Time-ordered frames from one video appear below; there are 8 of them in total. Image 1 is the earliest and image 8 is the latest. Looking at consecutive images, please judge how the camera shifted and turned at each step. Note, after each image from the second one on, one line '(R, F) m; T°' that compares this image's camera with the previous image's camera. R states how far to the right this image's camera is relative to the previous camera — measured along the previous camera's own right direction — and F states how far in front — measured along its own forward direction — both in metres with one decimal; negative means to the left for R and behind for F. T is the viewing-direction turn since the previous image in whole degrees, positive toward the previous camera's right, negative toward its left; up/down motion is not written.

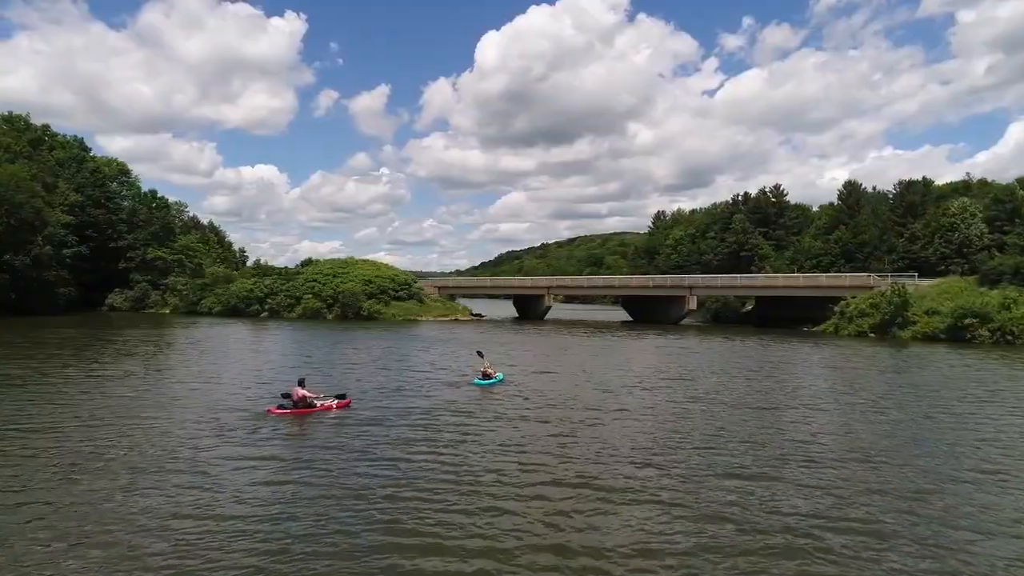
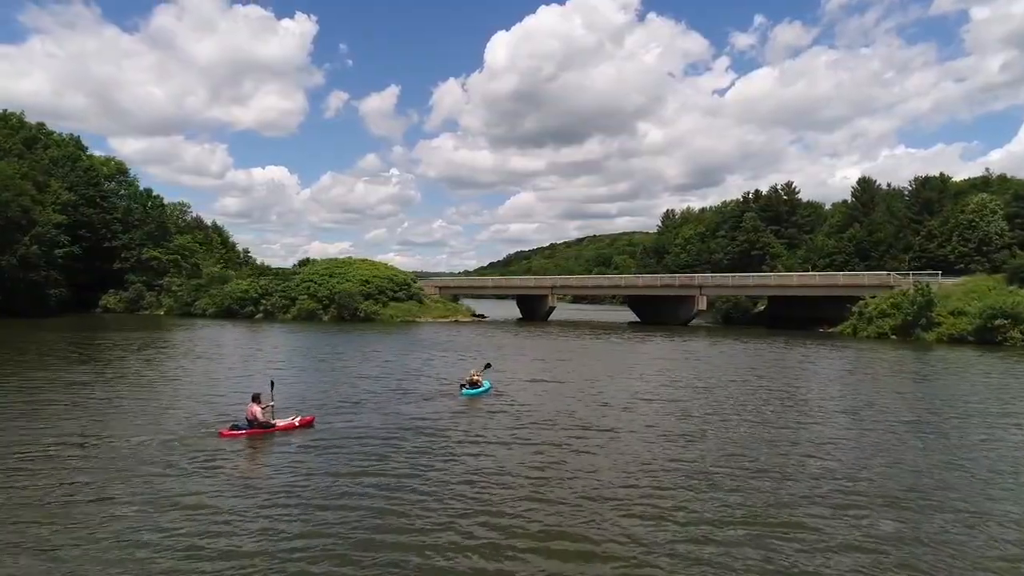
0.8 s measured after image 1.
(+0.8, +2.7) m; -1°
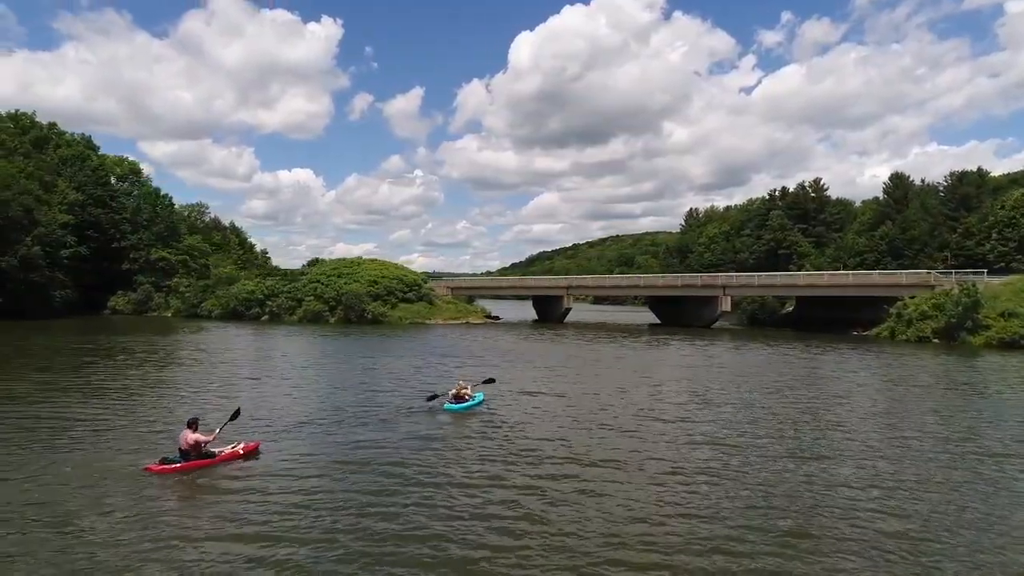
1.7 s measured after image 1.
(+1.0, +3.1) m; -2°
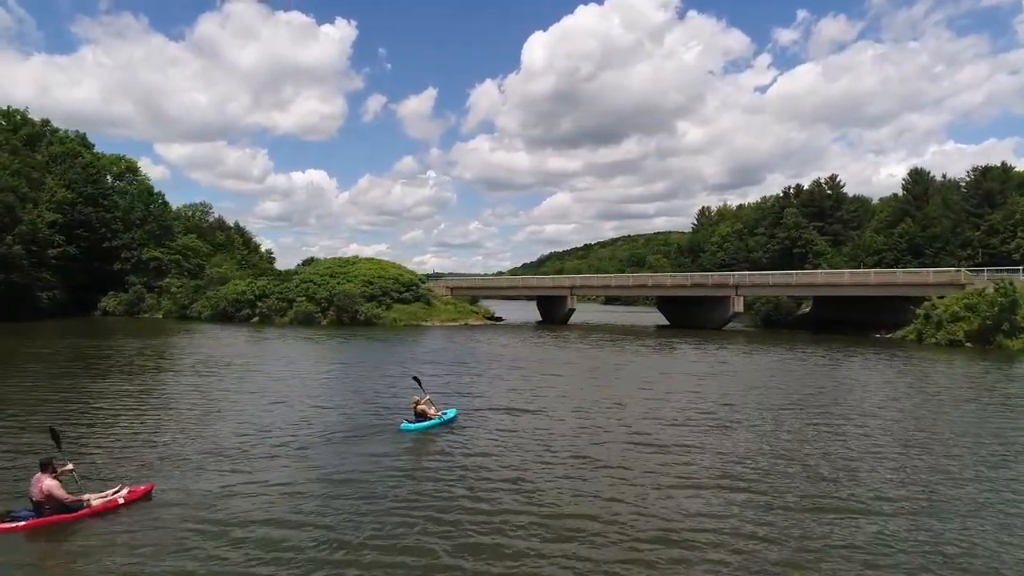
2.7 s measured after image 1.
(+1.2, +3.3) m; -1°
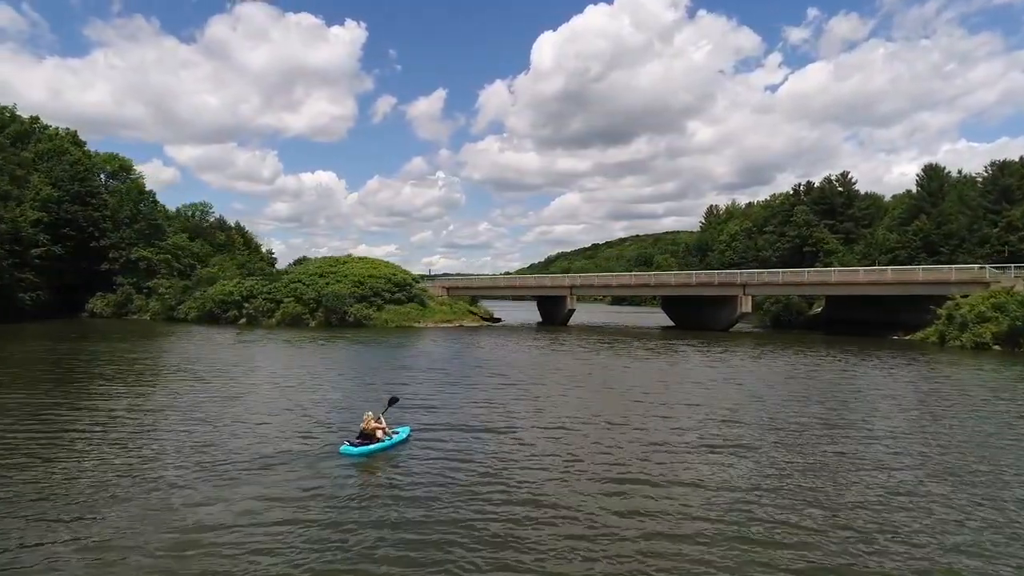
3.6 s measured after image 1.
(+1.2, +2.9) m; -1°
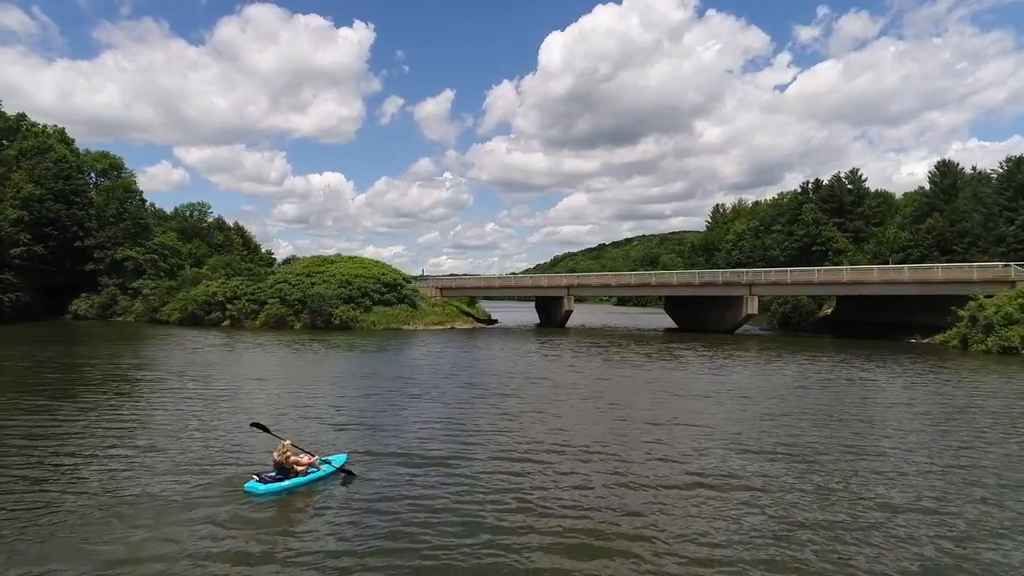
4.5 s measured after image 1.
(+1.2, +2.9) m; -1°
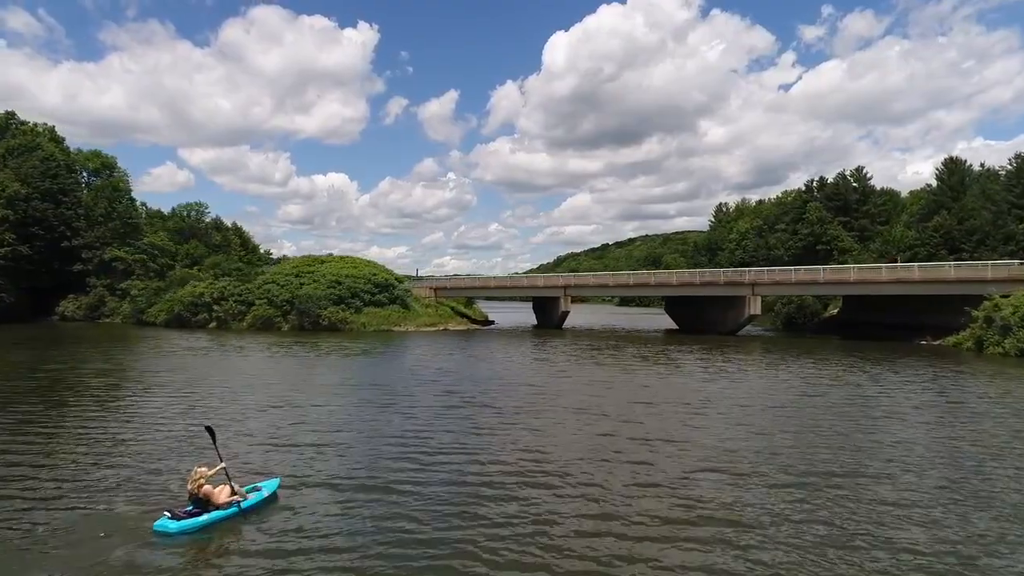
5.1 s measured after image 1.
(+0.8, +1.9) m; 0°
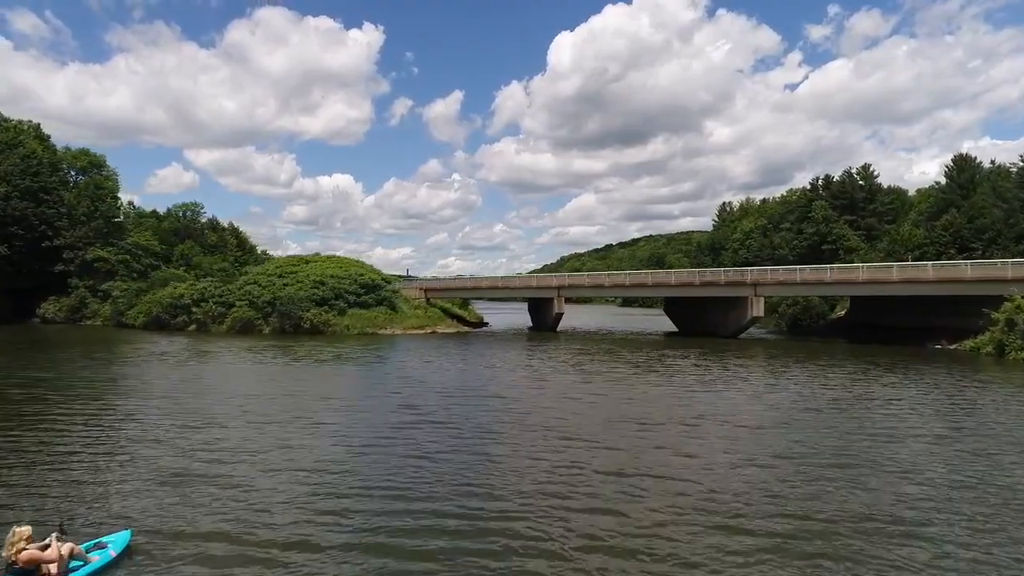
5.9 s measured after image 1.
(+1.1, +2.6) m; 0°
